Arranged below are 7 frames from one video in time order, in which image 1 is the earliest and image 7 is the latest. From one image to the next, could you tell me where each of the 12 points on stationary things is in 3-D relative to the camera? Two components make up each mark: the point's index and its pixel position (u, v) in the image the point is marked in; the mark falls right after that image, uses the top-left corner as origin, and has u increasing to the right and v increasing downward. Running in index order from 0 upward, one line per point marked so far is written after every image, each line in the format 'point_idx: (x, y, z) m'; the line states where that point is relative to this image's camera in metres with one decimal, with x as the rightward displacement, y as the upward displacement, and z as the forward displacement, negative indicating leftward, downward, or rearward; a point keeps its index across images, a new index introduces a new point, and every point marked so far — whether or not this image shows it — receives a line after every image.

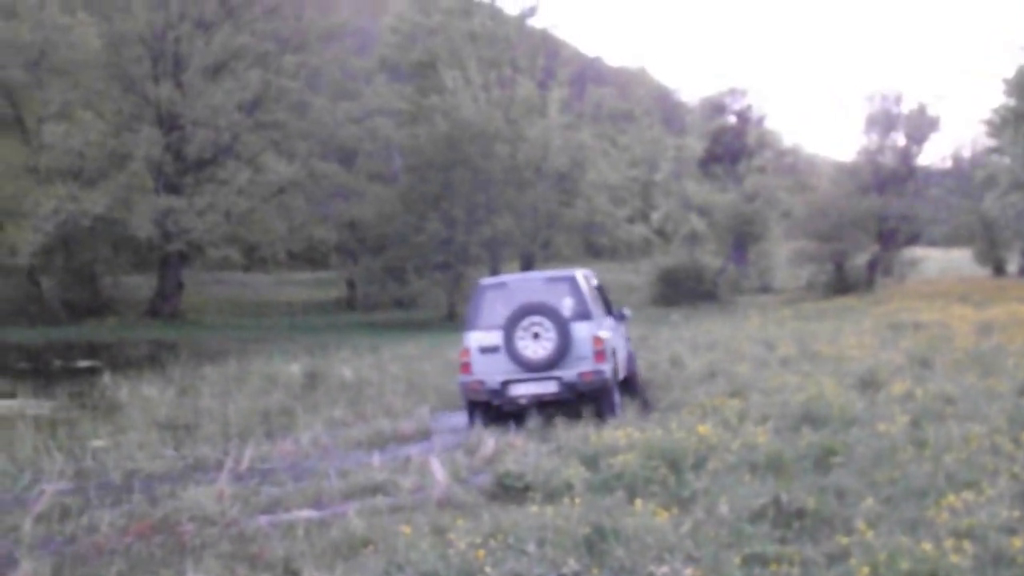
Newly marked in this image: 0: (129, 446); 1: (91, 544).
0: (-3.6, -1.5, +13.4) m
1: (-3.2, -1.9, +10.9) m
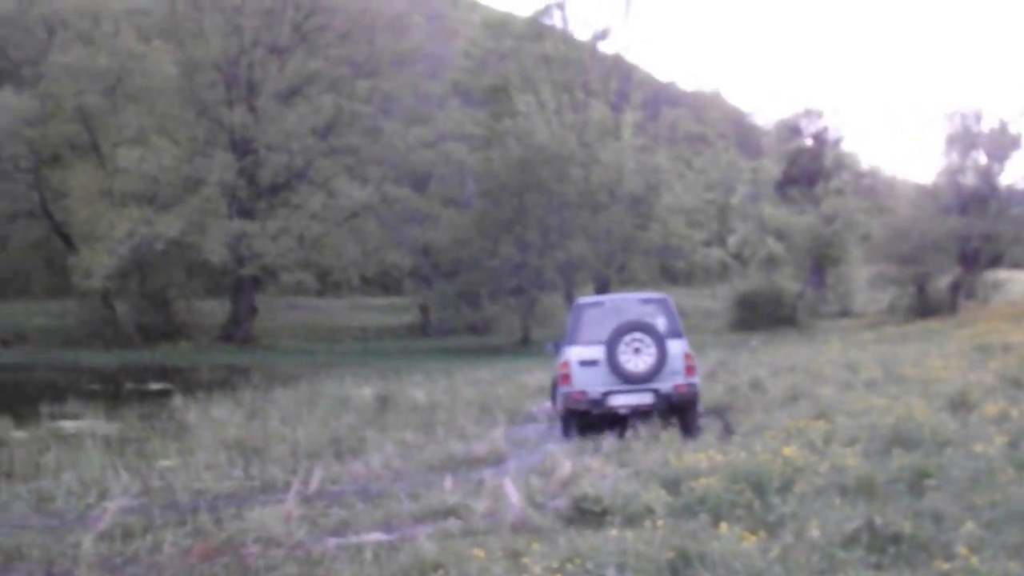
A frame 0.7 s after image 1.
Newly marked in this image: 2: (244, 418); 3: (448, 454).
0: (-2.9, -1.7, +13.2) m
1: (-2.6, -2.0, +10.6) m
2: (-2.8, -1.4, +15.2) m
3: (-0.6, -1.6, +13.9) m
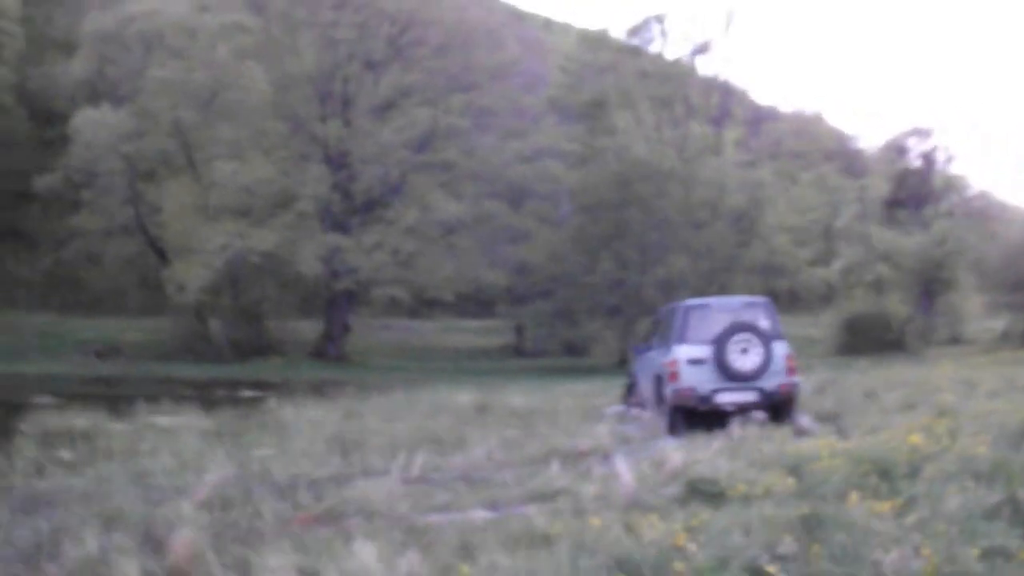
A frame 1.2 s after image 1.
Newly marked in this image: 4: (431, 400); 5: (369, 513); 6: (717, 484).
0: (-2.0, -1.5, +12.8) m
1: (-1.8, -1.7, +10.2) m
2: (-1.8, -1.4, +14.8) m
3: (+0.4, -1.5, +13.3) m
4: (-0.9, -1.3, +16.3) m
5: (-1.0, -1.7, +10.6) m
6: (+1.6, -1.5, +11.3) m
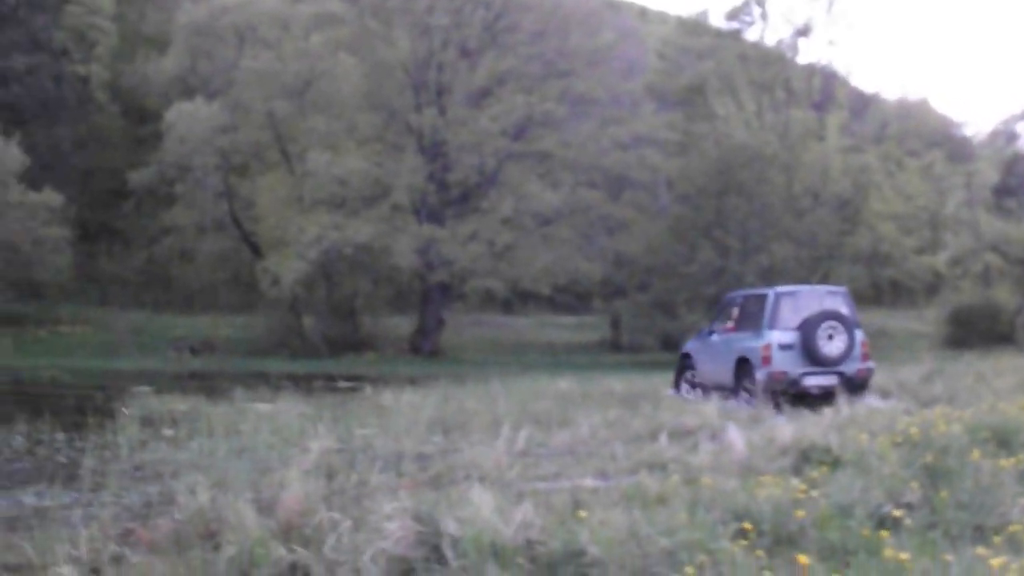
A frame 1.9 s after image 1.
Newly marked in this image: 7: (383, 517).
0: (-1.0, -1.3, +12.6) m
1: (-1.0, -1.4, +10.0) m
2: (-0.7, -1.2, +14.6) m
3: (+1.3, -1.3, +13.0) m
4: (+0.2, -1.2, +16.0) m
5: (-0.2, -1.4, +10.3) m
6: (+2.4, -1.2, +10.9) m
7: (-0.8, -1.4, +8.6) m
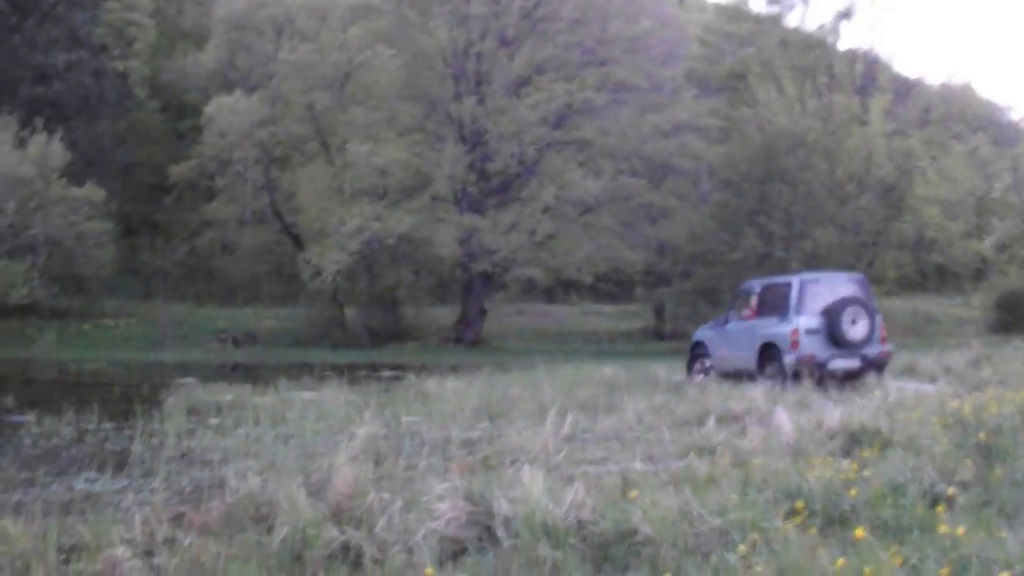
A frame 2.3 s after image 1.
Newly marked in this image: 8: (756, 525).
0: (-0.6, -1.2, +12.6) m
1: (-0.7, -1.3, +9.9) m
2: (-0.3, -1.1, +14.6) m
3: (+1.8, -1.1, +12.9) m
4: (+0.7, -1.1, +15.9) m
5: (+0.1, -1.3, +10.3) m
6: (+2.8, -1.1, +10.8) m
7: (-0.5, -1.3, +8.6) m
8: (+1.4, -1.3, +7.9) m
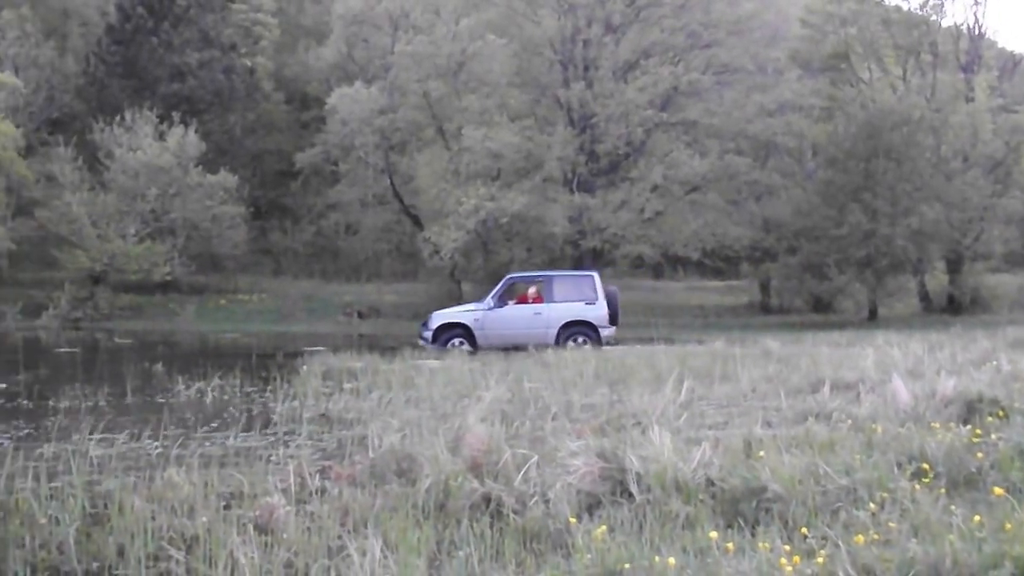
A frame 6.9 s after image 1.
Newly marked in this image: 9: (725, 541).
0: (+0.5, -0.9, +13.4) m
1: (+0.3, -1.1, +10.8) m
2: (+0.9, -0.8, +15.3) m
3: (+2.9, -0.9, +13.6) m
4: (+2.0, -0.8, +16.6) m
5: (+1.1, -1.0, +11.1) m
6: (+3.8, -0.9, +11.4) m
7: (+0.4, -1.1, +9.4) m
8: (+2.2, -1.1, +8.6) m
9: (+1.1, -1.3, +7.7) m
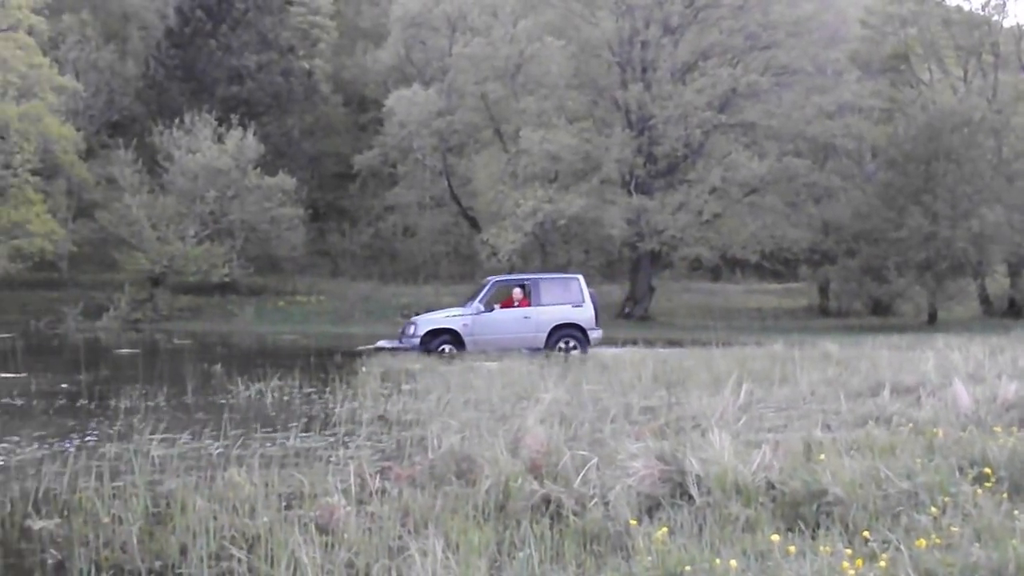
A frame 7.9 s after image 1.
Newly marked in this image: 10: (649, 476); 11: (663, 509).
0: (+1.1, -0.9, +13.4) m
1: (+0.8, -1.1, +10.7) m
2: (+1.6, -0.8, +15.3) m
3: (+3.5, -0.9, +13.5) m
4: (+2.7, -0.8, +16.6) m
5: (+1.6, -1.0, +11.0) m
6: (+4.3, -0.9, +11.2) m
7: (+0.9, -1.1, +9.4) m
8: (+2.6, -1.1, +8.5) m
9: (+1.6, -1.3, +7.6) m
10: (+1.0, -1.1, +9.0) m
11: (+1.0, -1.3, +8.6) m
